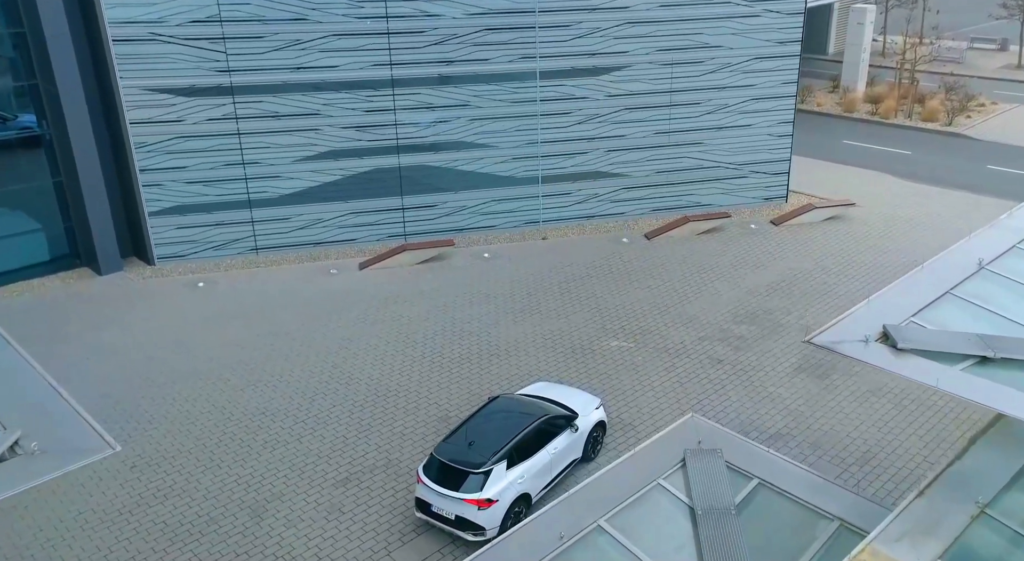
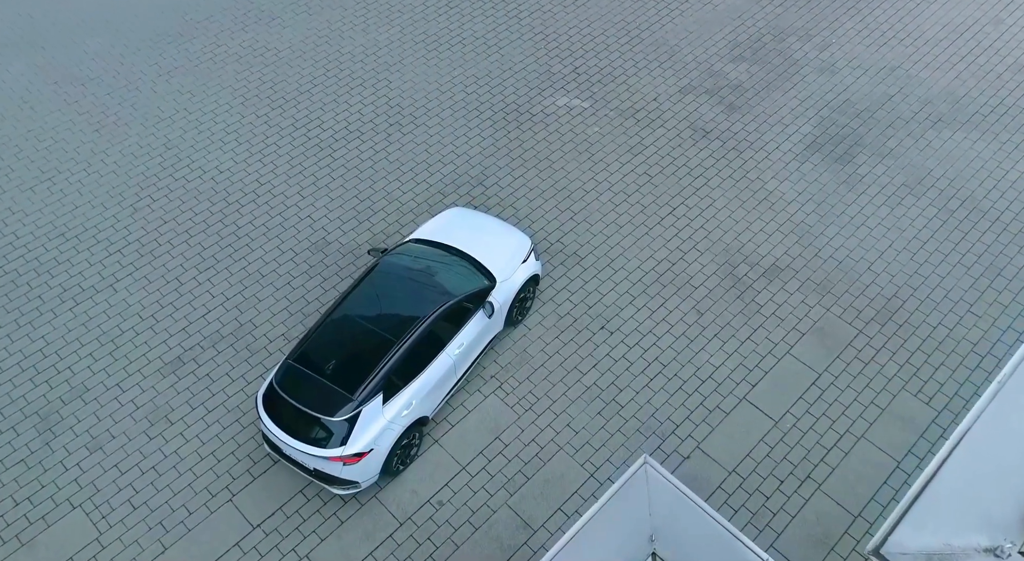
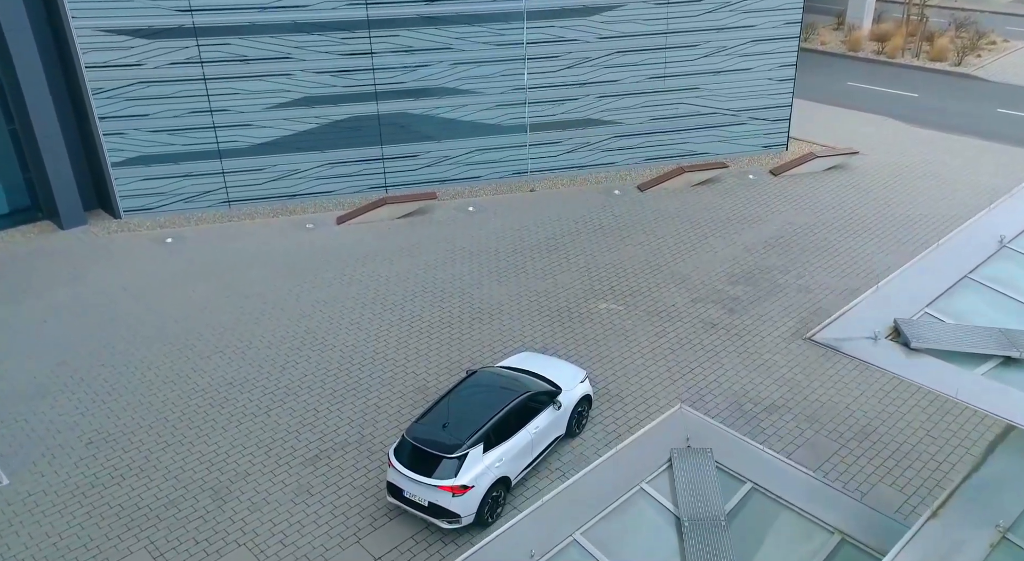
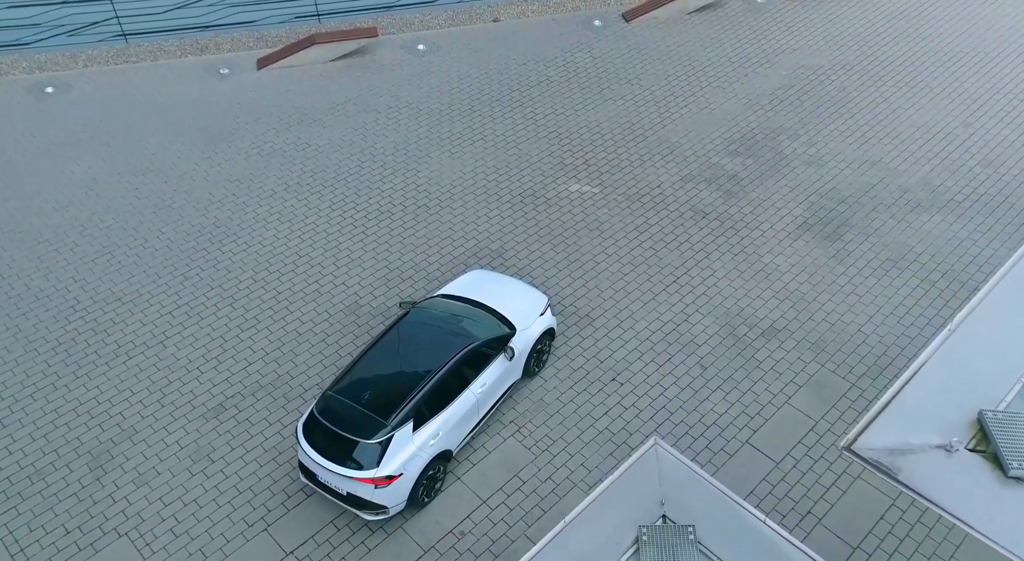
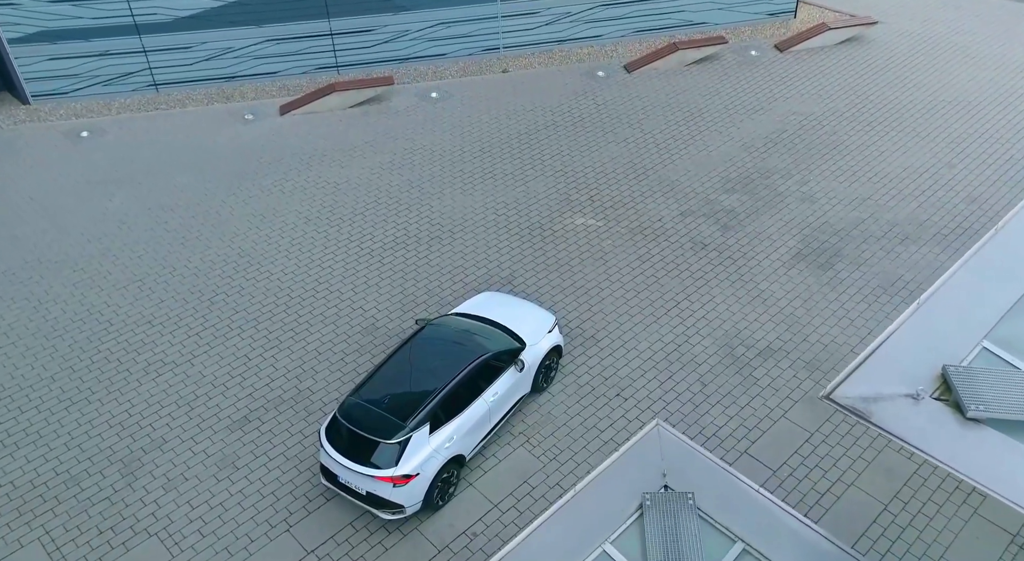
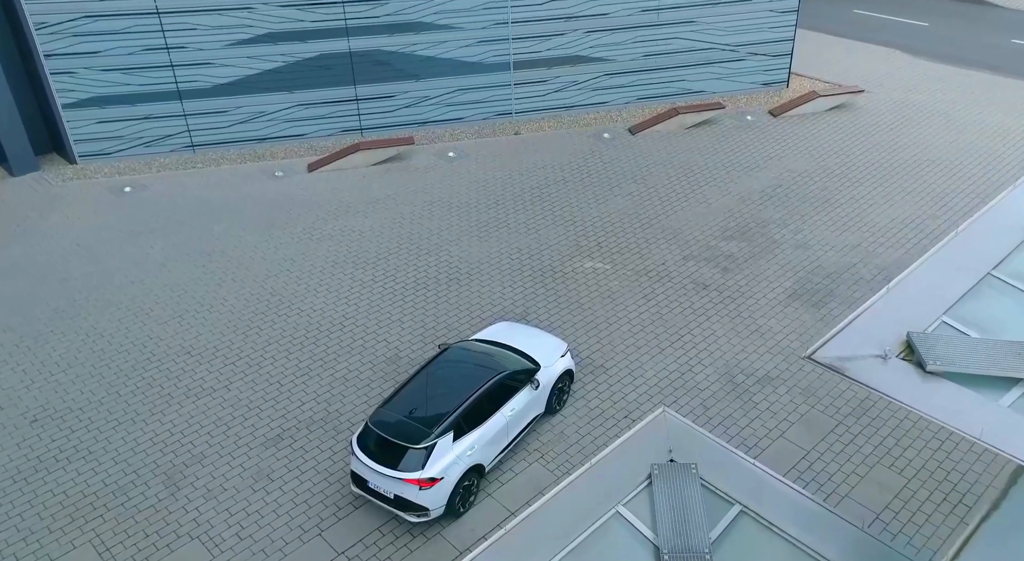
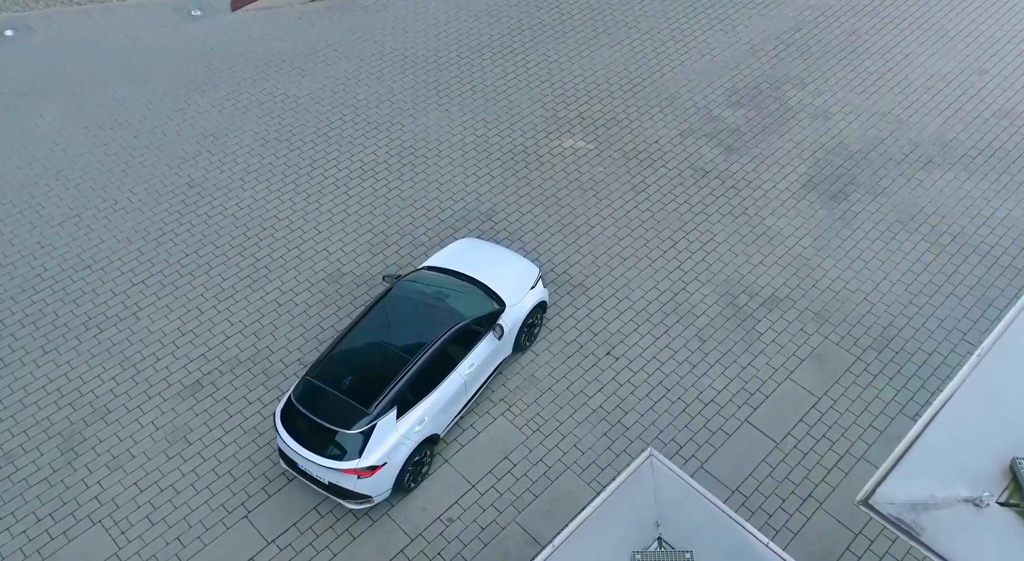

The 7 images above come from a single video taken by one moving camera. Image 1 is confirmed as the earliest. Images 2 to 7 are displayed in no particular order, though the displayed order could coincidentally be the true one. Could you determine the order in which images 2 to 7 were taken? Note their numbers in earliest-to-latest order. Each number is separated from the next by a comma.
3, 6, 5, 4, 7, 2
